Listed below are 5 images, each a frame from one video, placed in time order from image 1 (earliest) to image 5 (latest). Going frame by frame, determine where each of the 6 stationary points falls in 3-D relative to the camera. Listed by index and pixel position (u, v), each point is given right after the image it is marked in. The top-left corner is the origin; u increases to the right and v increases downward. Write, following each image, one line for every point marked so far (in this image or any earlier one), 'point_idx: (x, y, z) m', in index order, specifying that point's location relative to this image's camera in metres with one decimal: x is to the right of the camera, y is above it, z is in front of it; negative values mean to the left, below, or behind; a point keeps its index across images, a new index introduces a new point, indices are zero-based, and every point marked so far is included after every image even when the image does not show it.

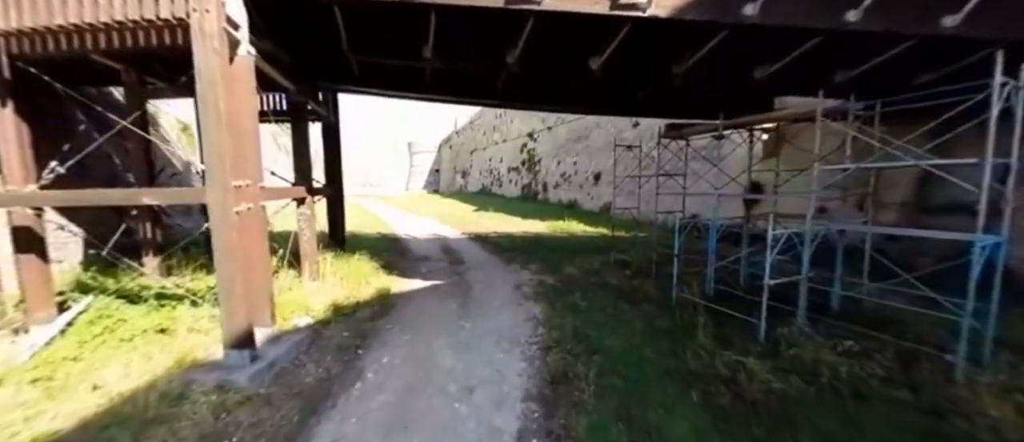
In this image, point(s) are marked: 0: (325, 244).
0: (-3.9, -0.6, +7.4) m
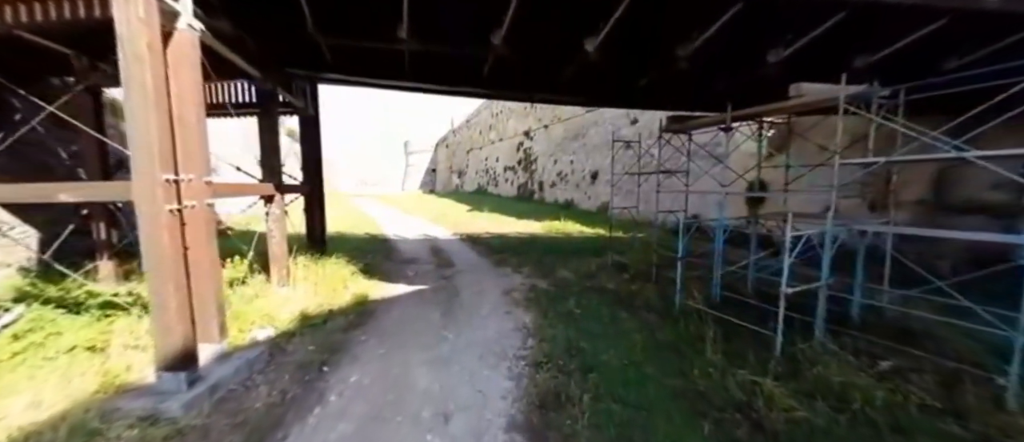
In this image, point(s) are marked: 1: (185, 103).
0: (-4.0, -0.6, +7.0) m
1: (-2.7, +1.0, +2.9) m
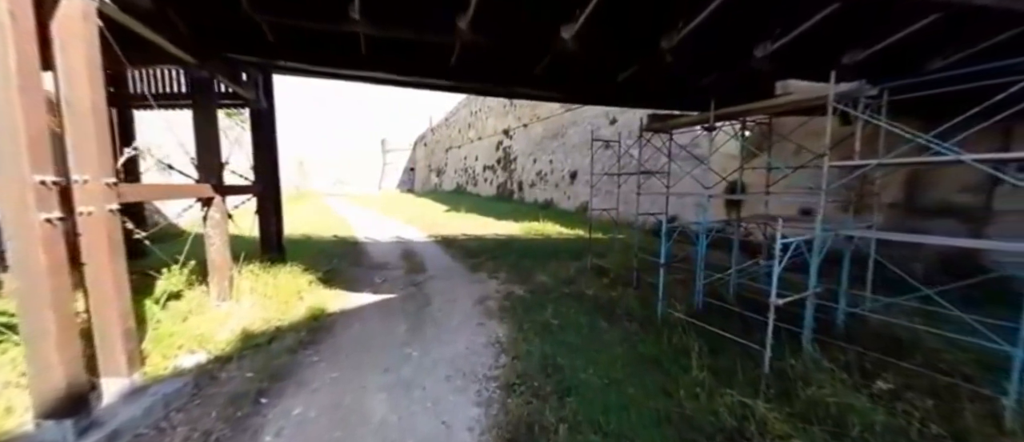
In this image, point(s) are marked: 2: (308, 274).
0: (-4.5, -0.7, +6.4) m
1: (-2.9, +0.9, +2.4) m
2: (-3.3, -0.9, +5.8) m
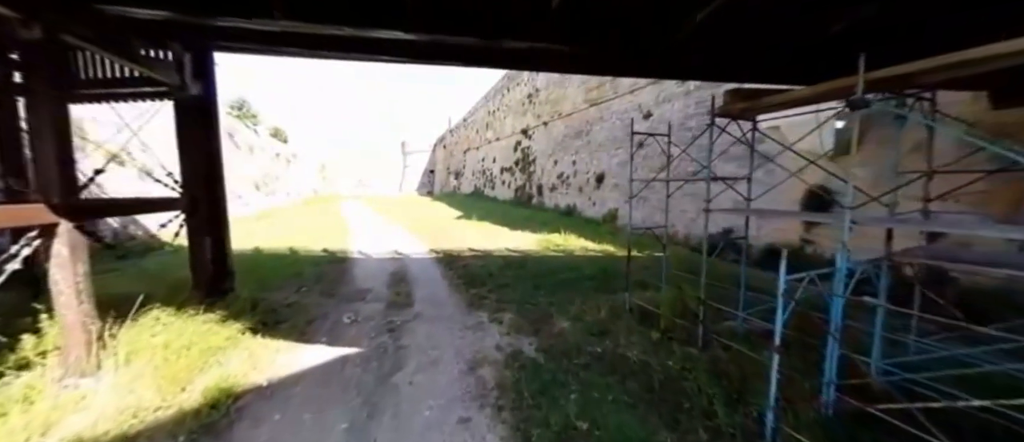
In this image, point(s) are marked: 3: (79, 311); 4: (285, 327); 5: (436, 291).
0: (-4.4, -1.0, +4.9) m
1: (-3.0, +0.6, +0.9) m
2: (-3.2, -1.2, +4.2) m
3: (-3.6, -0.7, +3.0) m
4: (-2.8, -1.3, +4.6) m
5: (-1.3, -1.2, +6.2) m
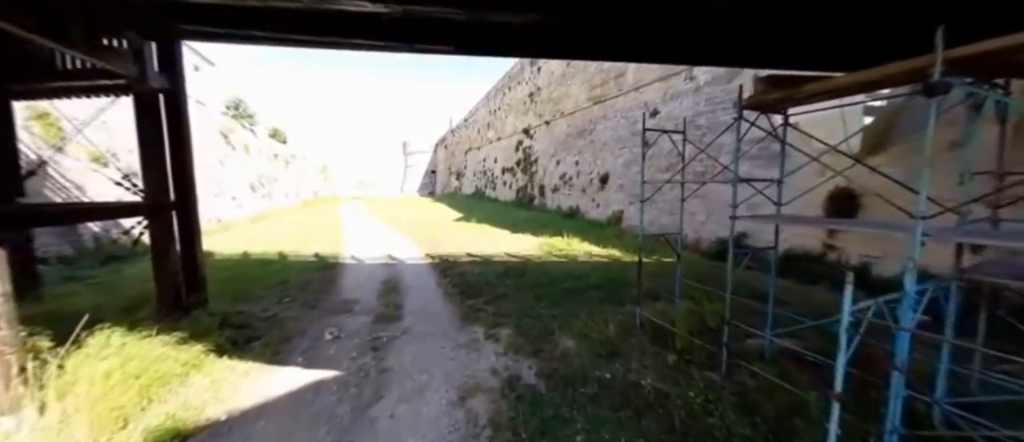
0: (-4.4, -1.0, +4.4) m
1: (-3.1, +0.5, +0.4) m
2: (-3.2, -1.3, +3.8) m
3: (-3.6, -0.8, +2.6) m
4: (-2.9, -1.4, +4.1) m
5: (-1.3, -1.3, +5.8) m
